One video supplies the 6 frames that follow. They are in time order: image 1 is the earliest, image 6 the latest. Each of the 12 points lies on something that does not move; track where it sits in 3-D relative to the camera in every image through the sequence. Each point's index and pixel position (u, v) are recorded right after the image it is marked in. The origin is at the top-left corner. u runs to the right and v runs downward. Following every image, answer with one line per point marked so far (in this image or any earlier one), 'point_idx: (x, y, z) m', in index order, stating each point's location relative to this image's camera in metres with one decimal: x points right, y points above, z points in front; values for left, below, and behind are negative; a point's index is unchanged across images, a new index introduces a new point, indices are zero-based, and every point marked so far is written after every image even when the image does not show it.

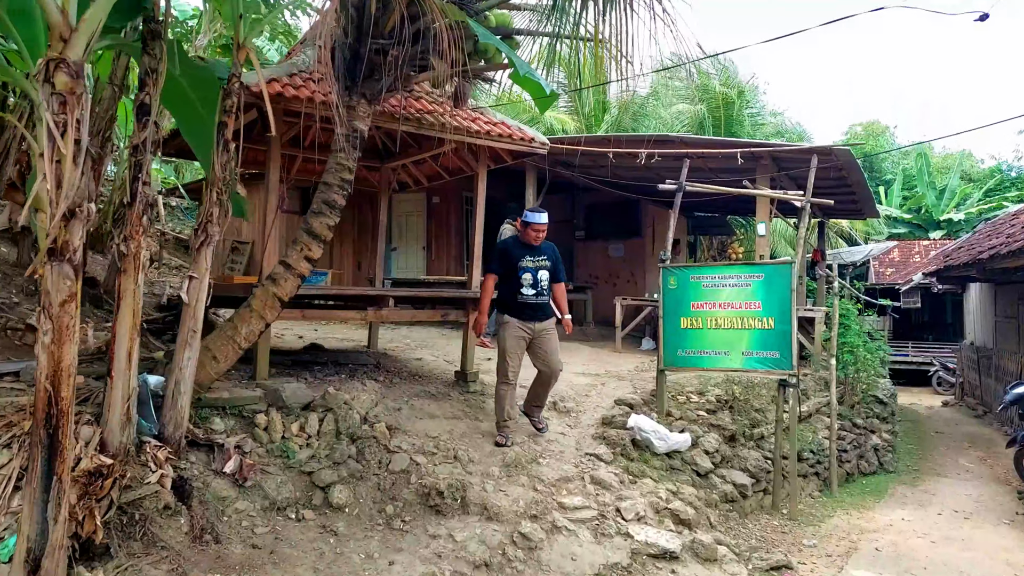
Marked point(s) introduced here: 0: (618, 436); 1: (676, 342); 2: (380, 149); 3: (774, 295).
0: (+1.1, -1.5, +6.6) m
1: (+1.9, -0.6, +7.3) m
2: (-2.0, +2.1, +9.6) m
3: (+2.8, -0.1, +6.9) m
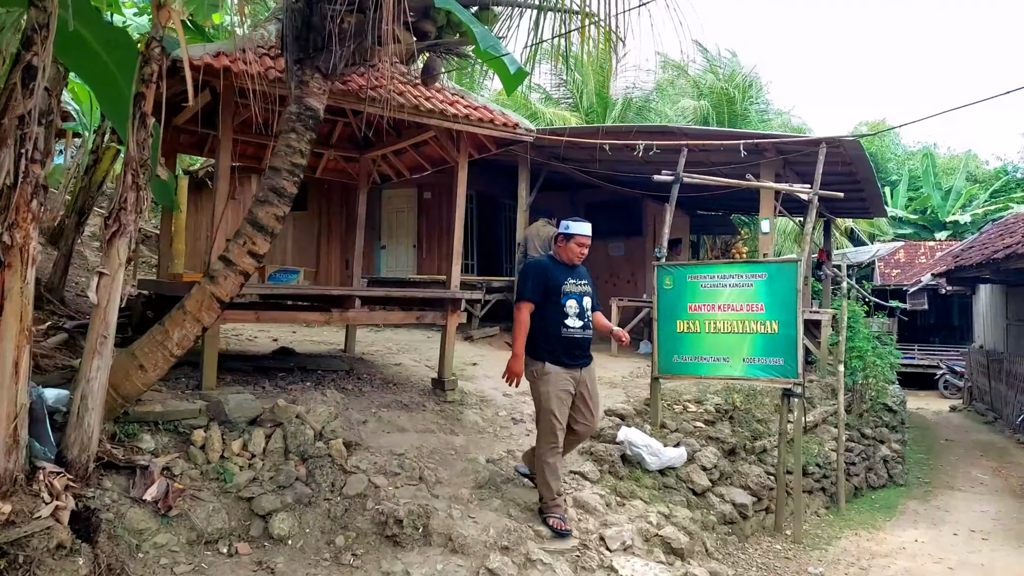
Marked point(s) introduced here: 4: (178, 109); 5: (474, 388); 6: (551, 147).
0: (+0.9, -1.5, +6.0) m
1: (+1.6, -0.6, +6.6) m
2: (-2.2, +2.1, +8.9) m
3: (+2.6, -0.1, +6.2) m
4: (-3.7, +2.0, +7.1) m
5: (-0.4, -1.2, +7.5) m
6: (+0.7, +2.4, +11.0) m
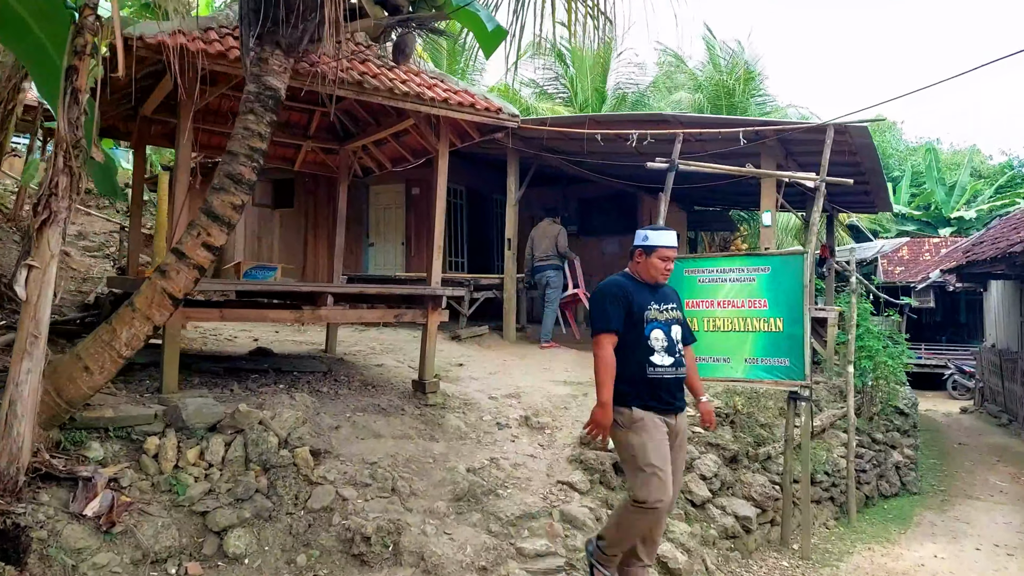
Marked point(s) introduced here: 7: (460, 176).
0: (+0.7, -1.5, +5.6) m
1: (+1.5, -0.6, +6.2) m
2: (-2.3, +2.1, +8.5) m
3: (+2.4, 0.0, +5.8) m
4: (-3.9, +2.0, +6.7) m
5: (-0.6, -1.1, +7.0) m
6: (+0.5, +2.5, +10.6) m
7: (-1.0, +2.3, +13.5) m
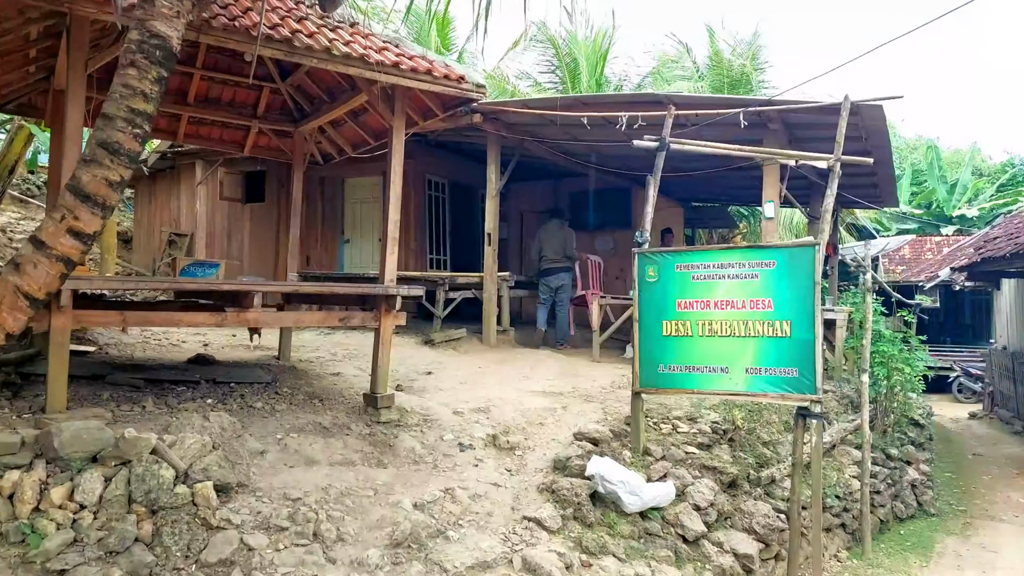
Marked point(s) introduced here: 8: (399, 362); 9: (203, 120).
0: (+0.4, -1.5, +4.7) m
1: (+1.2, -0.6, +5.3) m
2: (-2.6, +2.1, +7.6) m
3: (+2.1, 0.0, +4.9) m
4: (-4.2, +2.0, +5.8) m
5: (-0.9, -1.1, +6.2) m
6: (+0.2, +2.5, +9.7) m
7: (-1.4, +2.4, +12.6) m
8: (-1.4, -0.9, +7.9) m
9: (-3.7, +2.0, +7.6) m
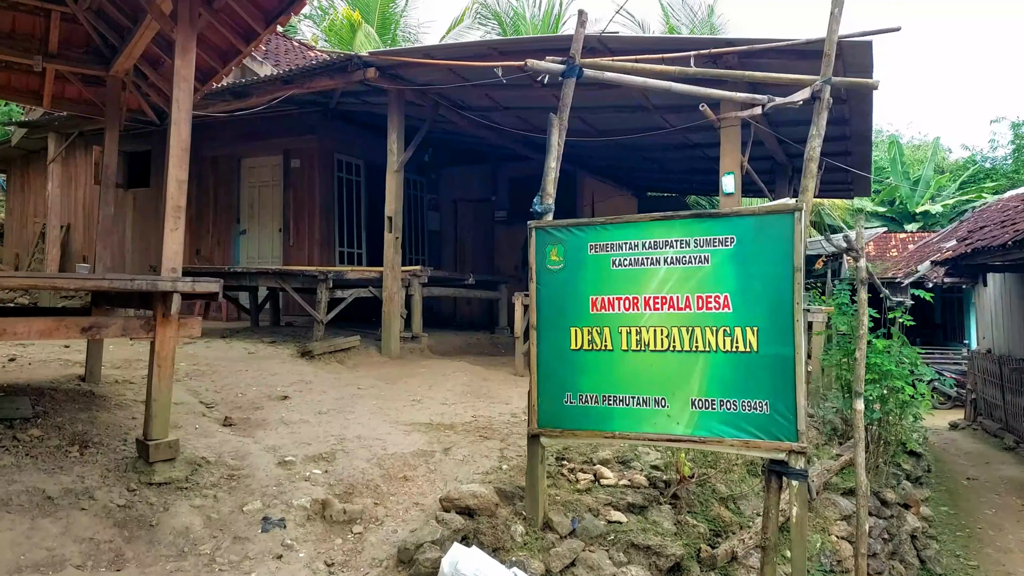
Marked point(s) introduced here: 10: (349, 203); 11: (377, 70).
0: (-0.5, -1.4, +2.9) m
1: (+0.3, -0.5, +3.6) m
2: (-3.7, +2.2, +5.7) m
3: (+1.2, 0.0, +3.2) m
4: (-5.1, +2.0, +3.7) m
5: (-1.9, -1.1, +4.3) m
6: (-1.0, +2.5, +7.9) m
7: (-2.7, +2.4, +10.7) m
8: (-2.4, -0.9, +6.0) m
9: (-4.7, +2.0, +5.6) m
10: (-2.8, +1.4, +10.7) m
11: (-1.5, +2.5, +7.3) m
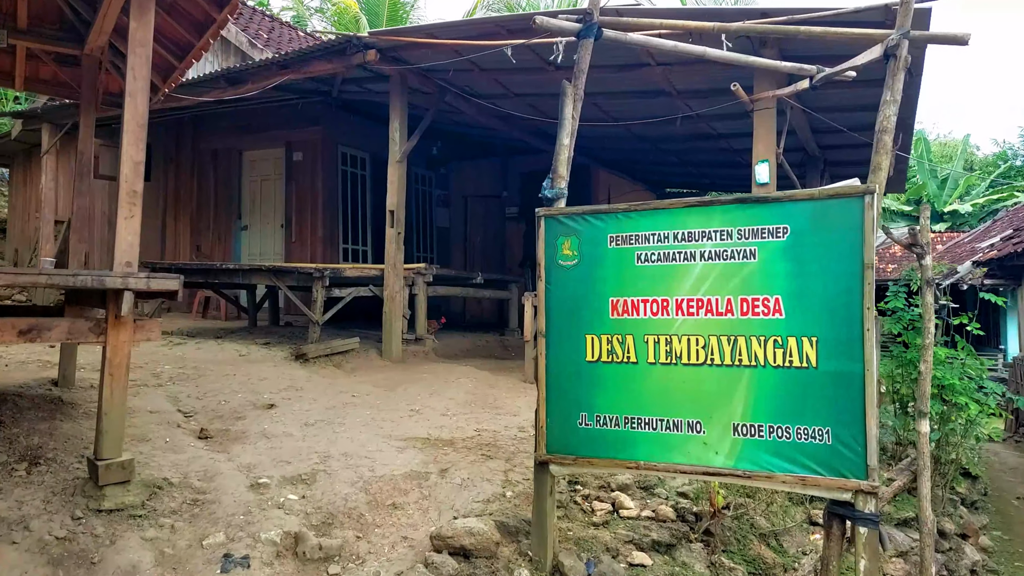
0: (-0.5, -1.4, +2.3) m
1: (+0.3, -0.5, +3.0) m
2: (-3.6, +2.2, +5.2) m
3: (+1.2, 0.0, +2.6) m
4: (-5.1, +2.1, +3.3) m
5: (-1.8, -1.1, +3.8) m
6: (-0.8, +2.5, +7.4) m
7: (-2.5, +2.4, +10.2) m
8: (-2.4, -0.9, +5.5) m
9: (-4.6, +2.1, +5.1) m
10: (-2.5, +1.5, +10.2) m
11: (-1.4, +2.5, +6.8) m
